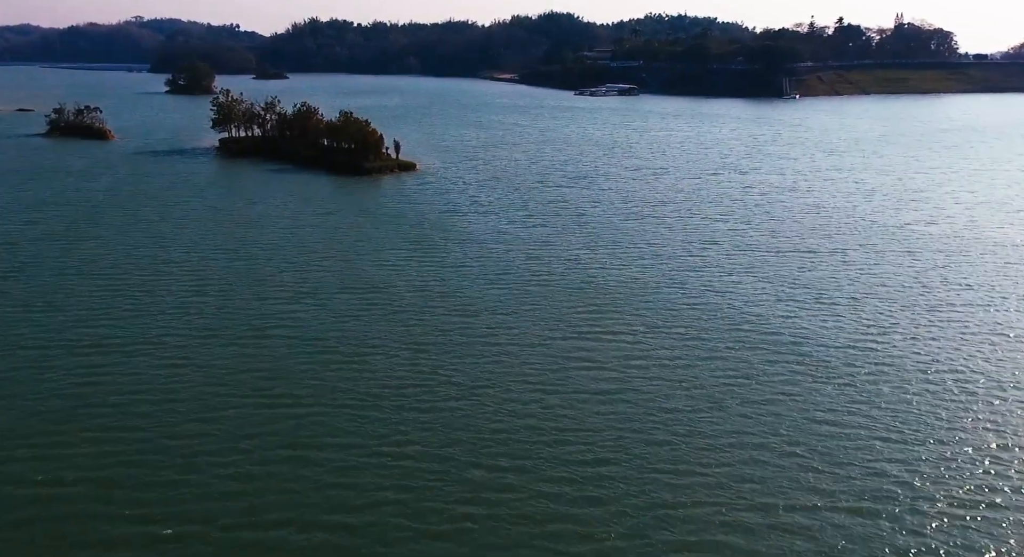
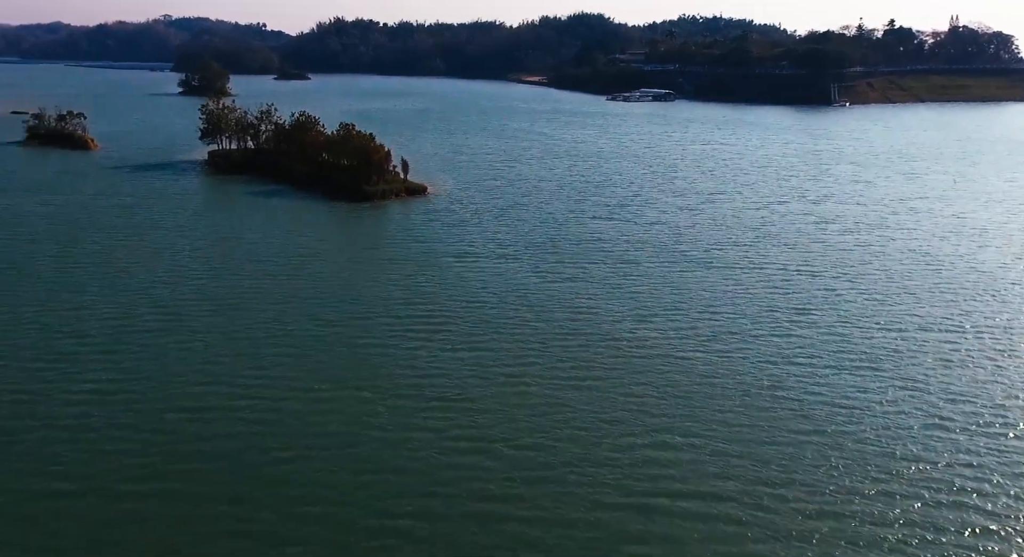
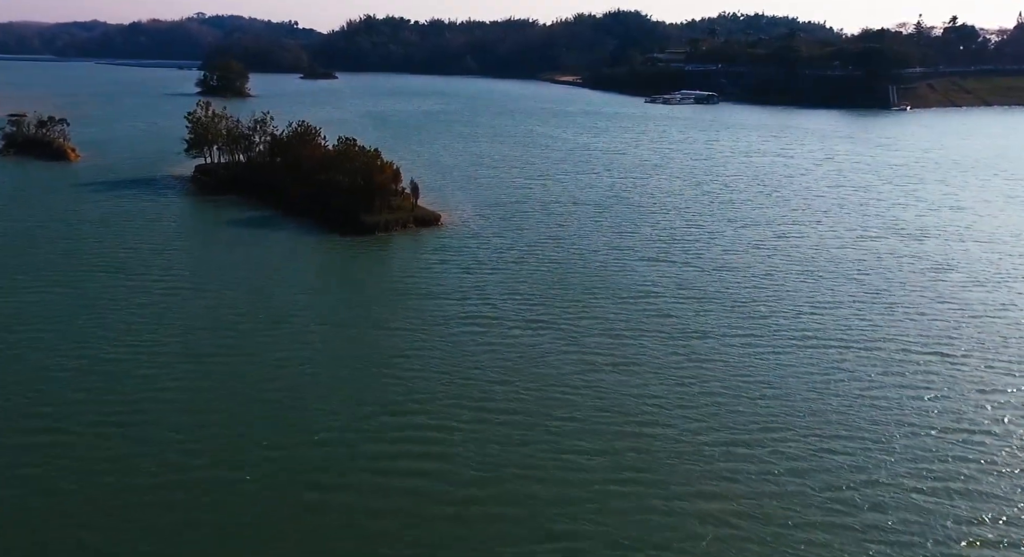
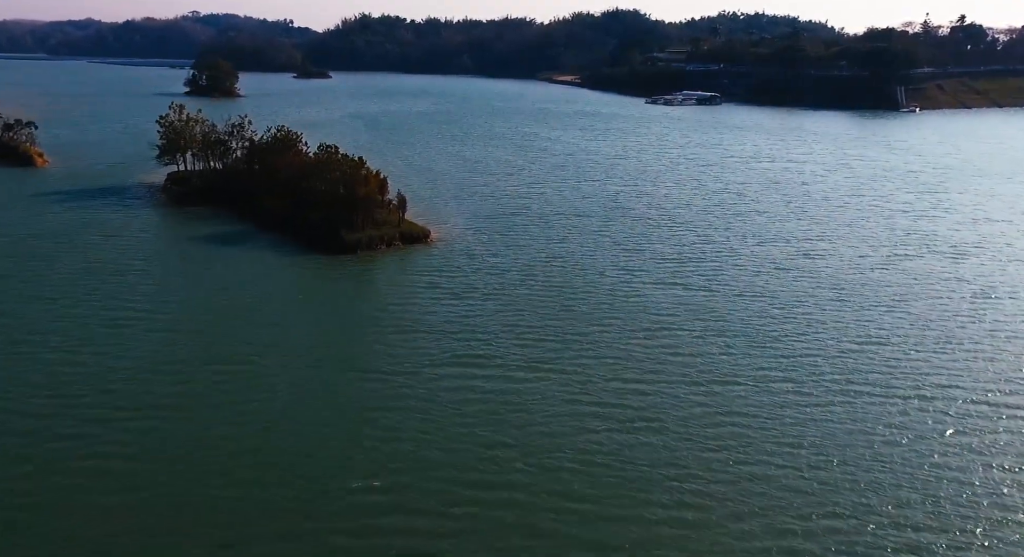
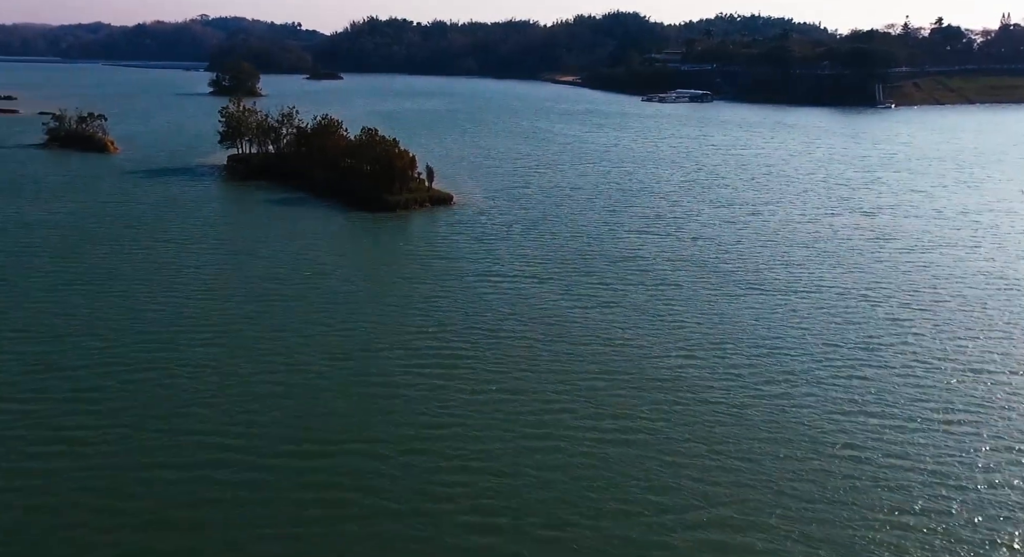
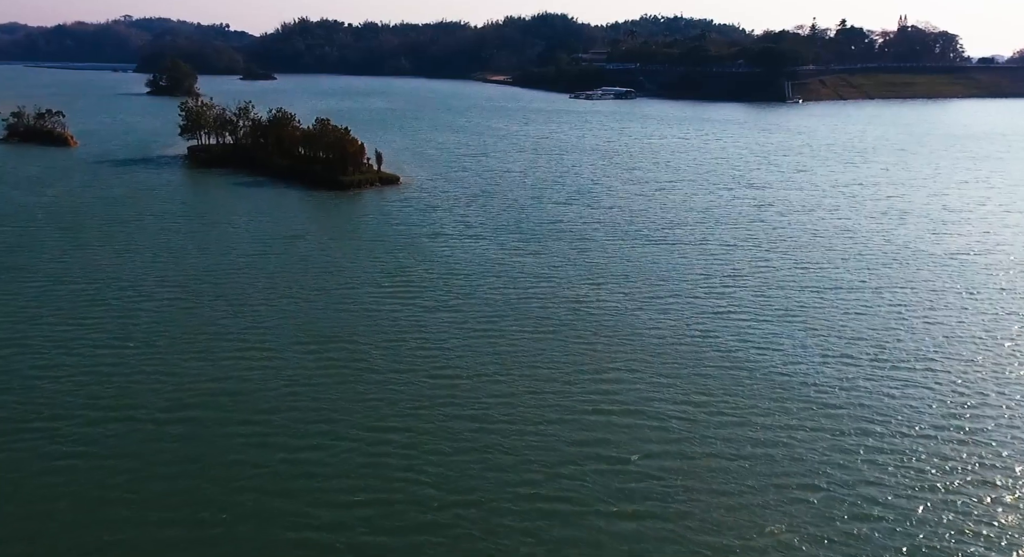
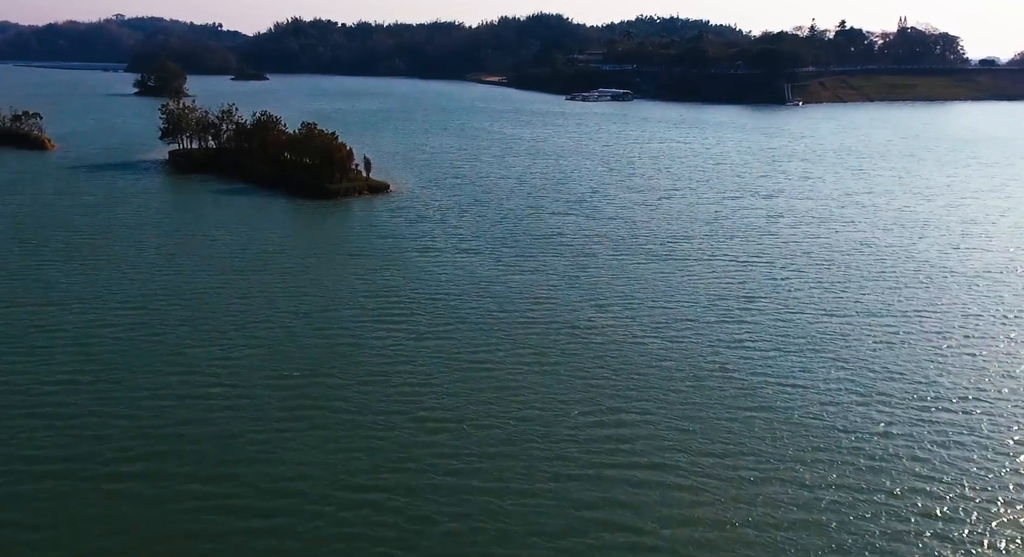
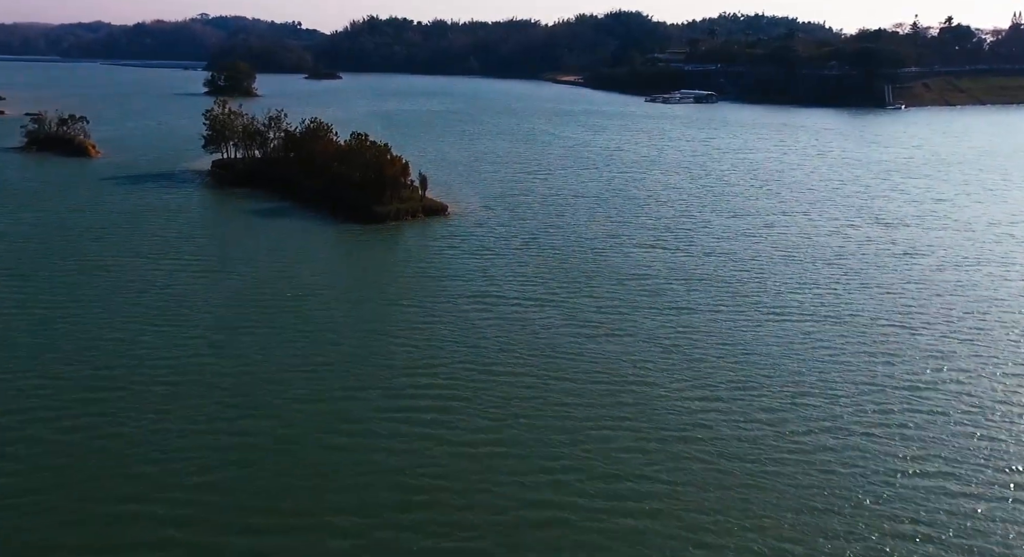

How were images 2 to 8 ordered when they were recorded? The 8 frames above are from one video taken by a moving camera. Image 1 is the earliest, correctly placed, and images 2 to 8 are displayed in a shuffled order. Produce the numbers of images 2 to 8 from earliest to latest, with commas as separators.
6, 7, 2, 5, 8, 3, 4
